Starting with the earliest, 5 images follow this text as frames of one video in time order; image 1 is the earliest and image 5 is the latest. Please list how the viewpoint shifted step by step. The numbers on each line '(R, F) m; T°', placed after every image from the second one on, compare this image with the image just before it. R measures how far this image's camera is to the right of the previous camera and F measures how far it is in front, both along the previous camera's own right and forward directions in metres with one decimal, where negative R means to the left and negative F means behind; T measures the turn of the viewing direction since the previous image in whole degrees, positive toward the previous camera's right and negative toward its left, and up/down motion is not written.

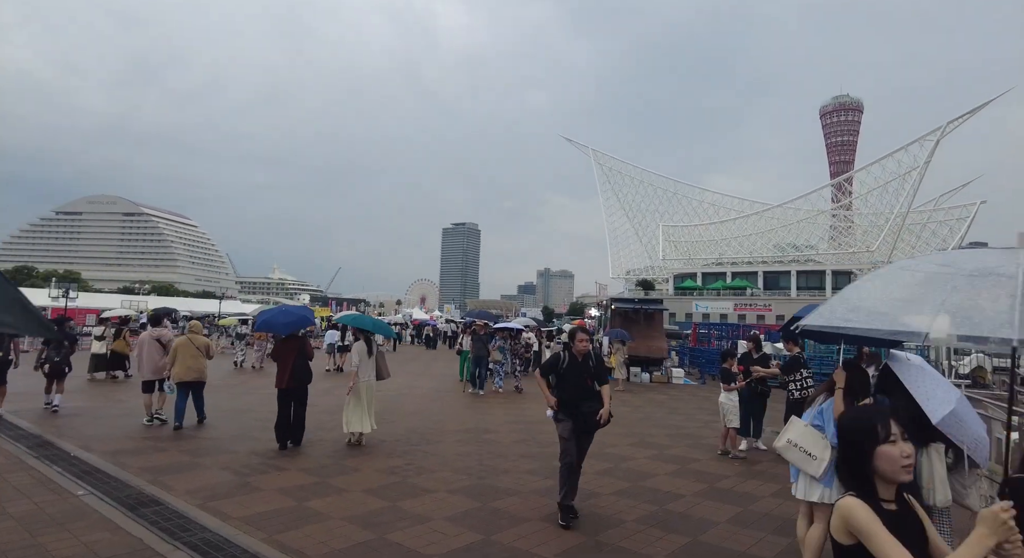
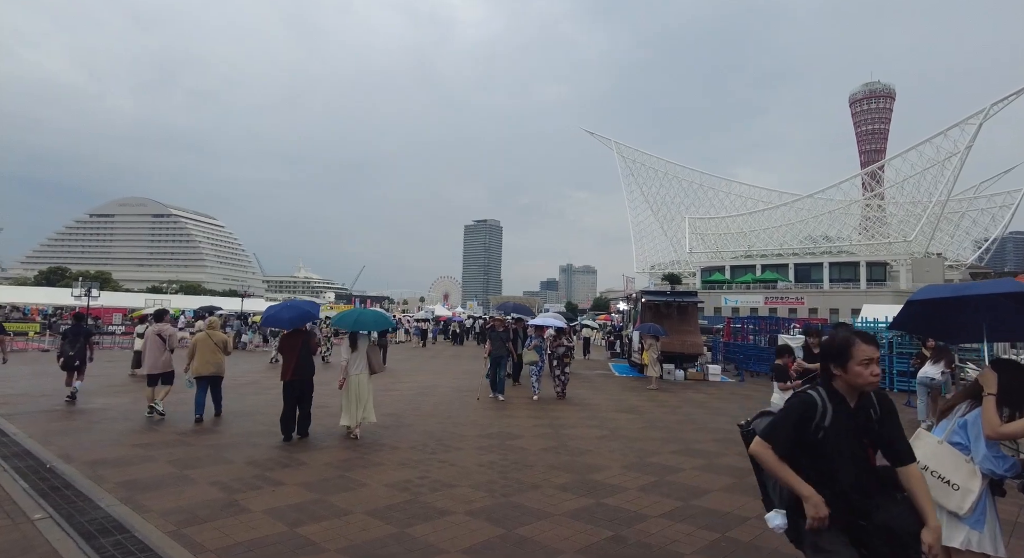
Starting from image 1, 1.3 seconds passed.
(0.0, +0.9) m; -2°
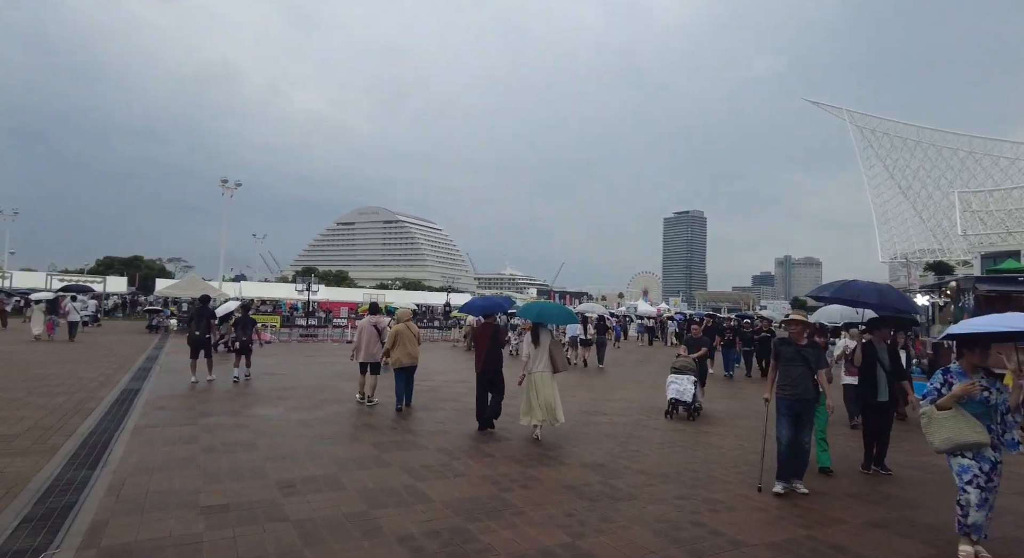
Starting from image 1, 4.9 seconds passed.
(-0.9, +3.4) m; -21°
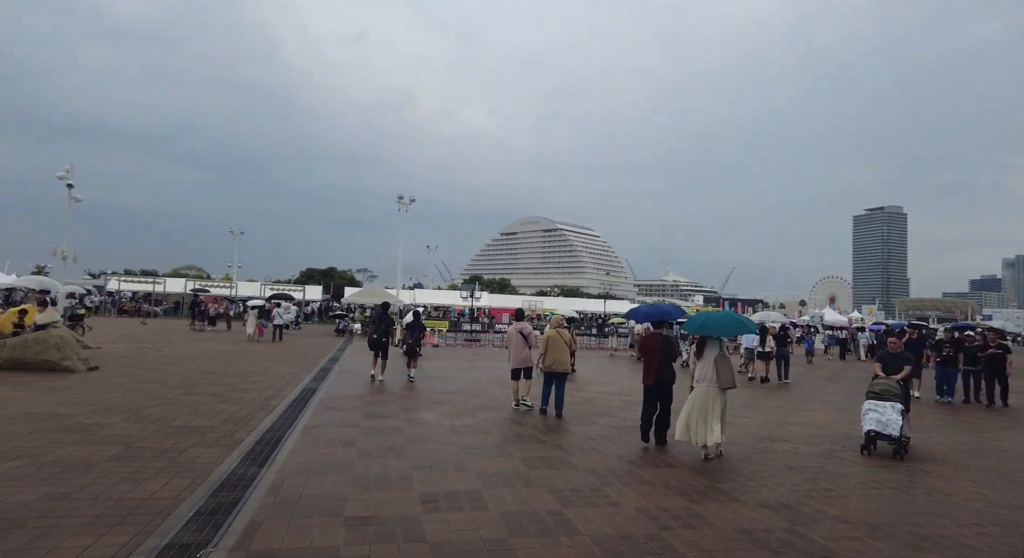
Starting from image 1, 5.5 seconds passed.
(0.0, +0.5) m; -17°
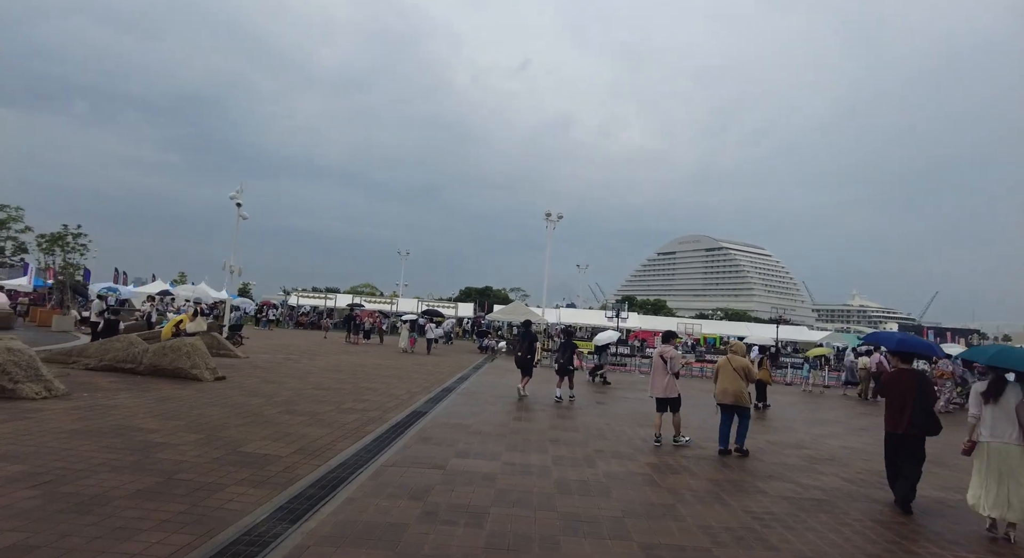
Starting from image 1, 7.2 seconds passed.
(+0.3, +1.6) m; -16°
